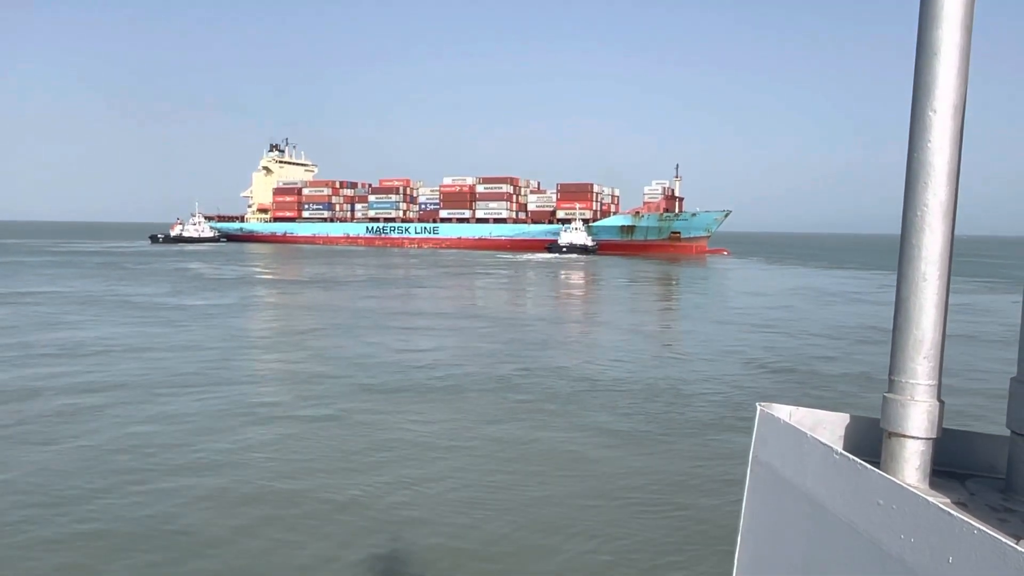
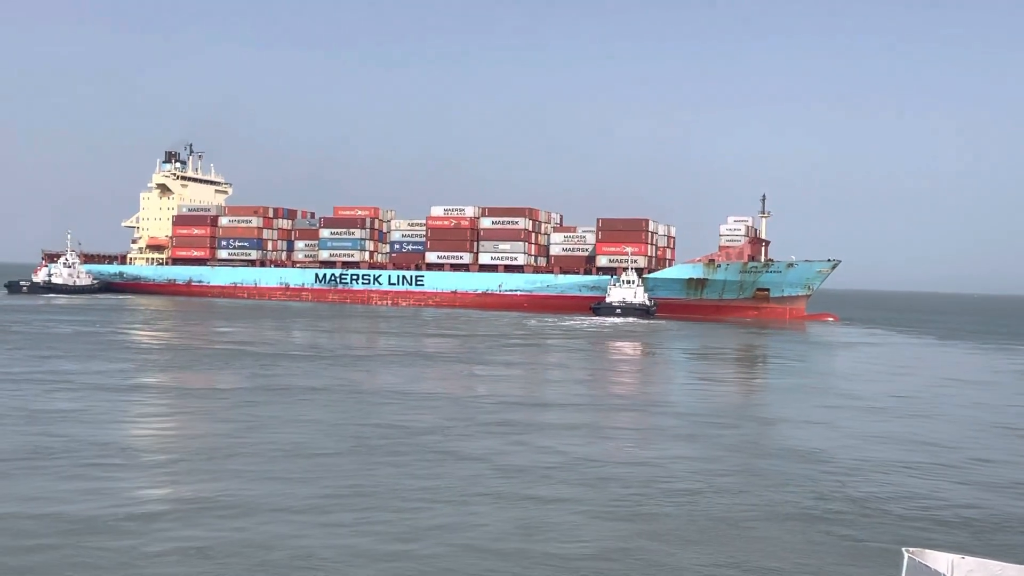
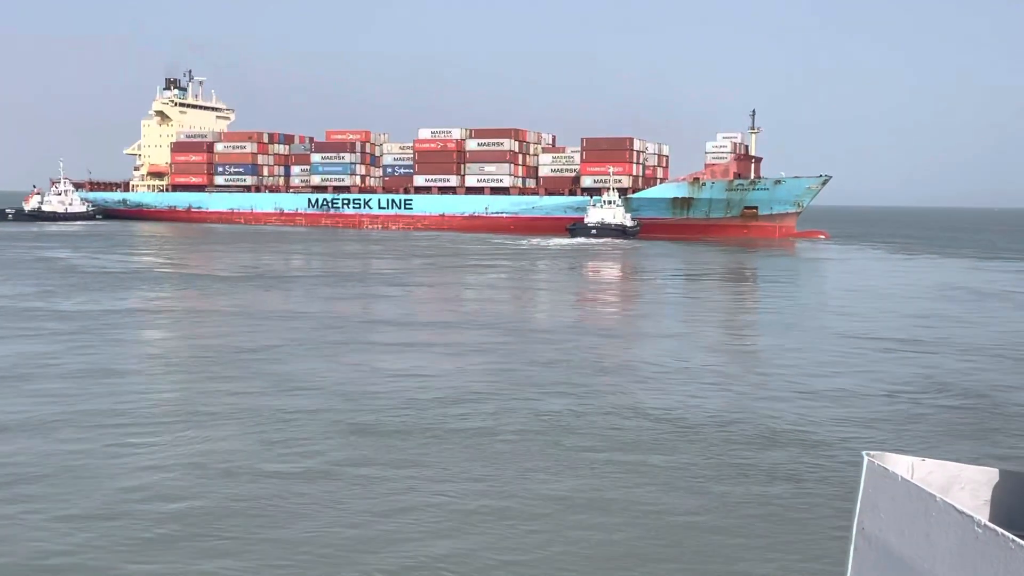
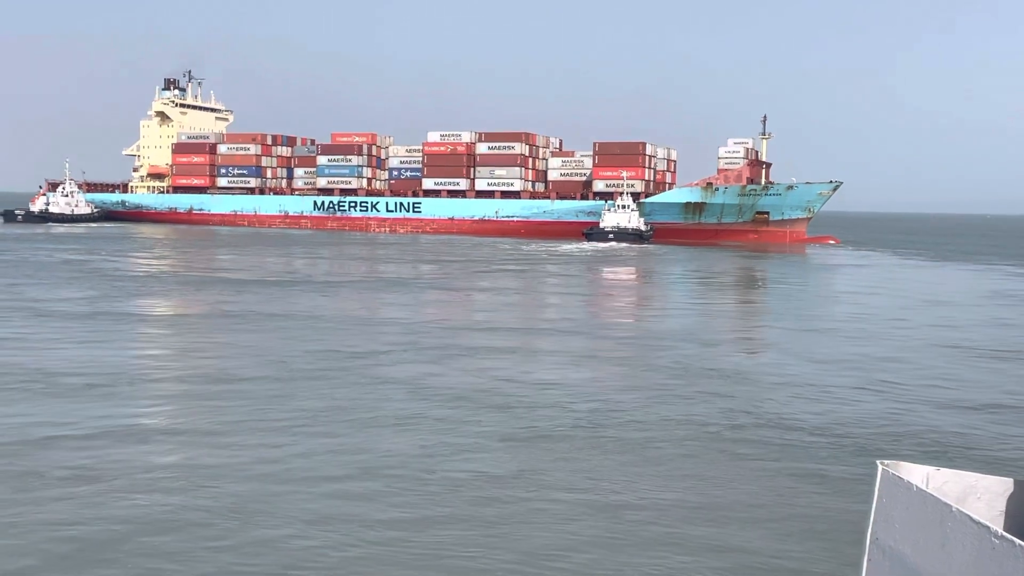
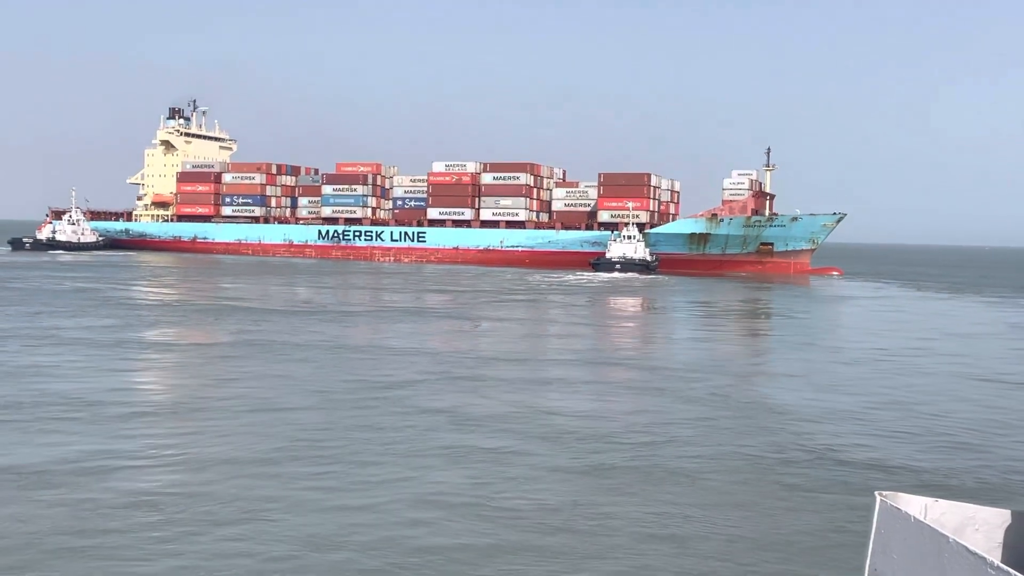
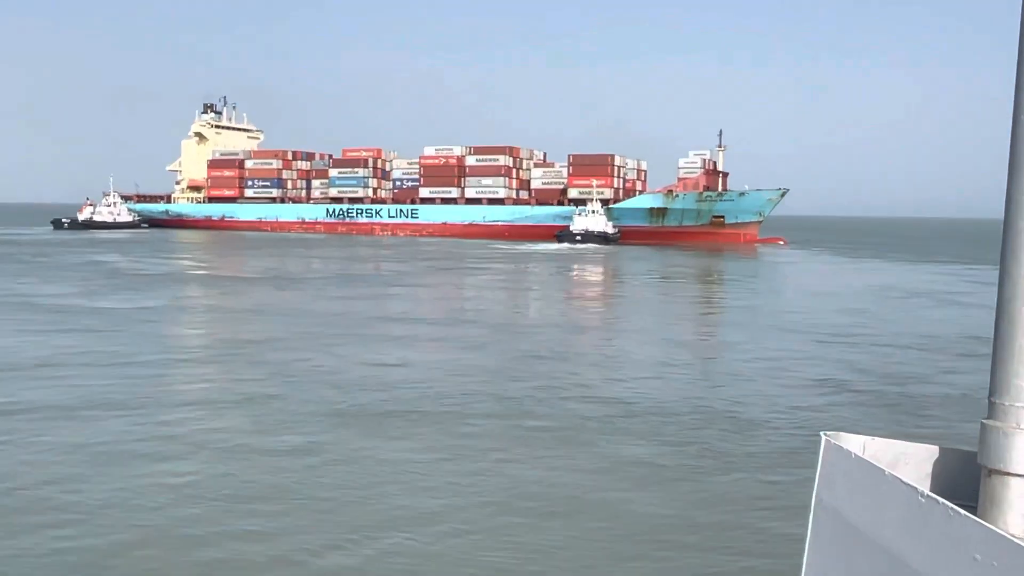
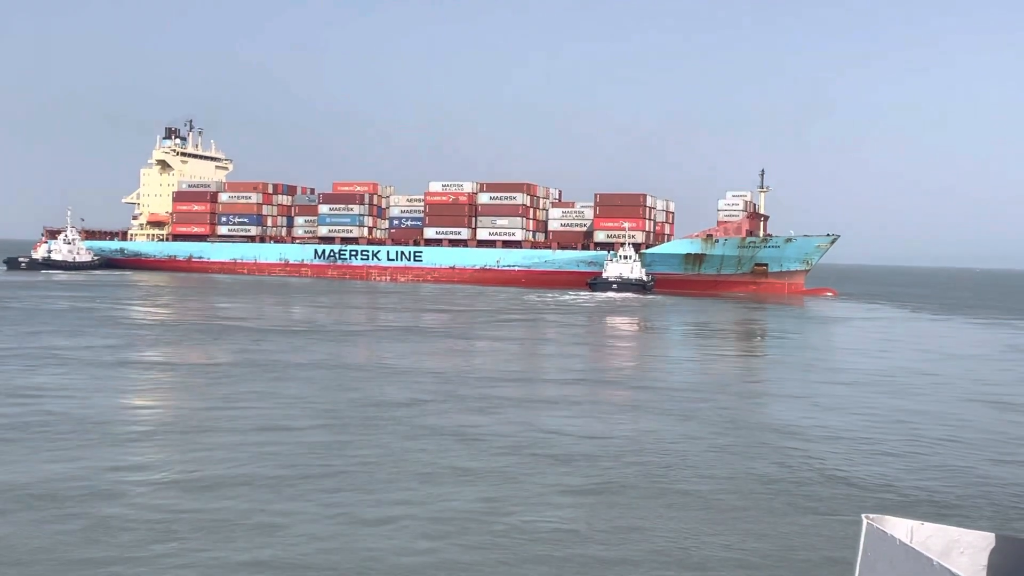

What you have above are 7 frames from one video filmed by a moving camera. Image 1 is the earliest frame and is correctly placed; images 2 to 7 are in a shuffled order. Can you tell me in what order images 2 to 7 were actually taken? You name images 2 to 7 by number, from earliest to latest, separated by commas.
6, 3, 4, 5, 7, 2
